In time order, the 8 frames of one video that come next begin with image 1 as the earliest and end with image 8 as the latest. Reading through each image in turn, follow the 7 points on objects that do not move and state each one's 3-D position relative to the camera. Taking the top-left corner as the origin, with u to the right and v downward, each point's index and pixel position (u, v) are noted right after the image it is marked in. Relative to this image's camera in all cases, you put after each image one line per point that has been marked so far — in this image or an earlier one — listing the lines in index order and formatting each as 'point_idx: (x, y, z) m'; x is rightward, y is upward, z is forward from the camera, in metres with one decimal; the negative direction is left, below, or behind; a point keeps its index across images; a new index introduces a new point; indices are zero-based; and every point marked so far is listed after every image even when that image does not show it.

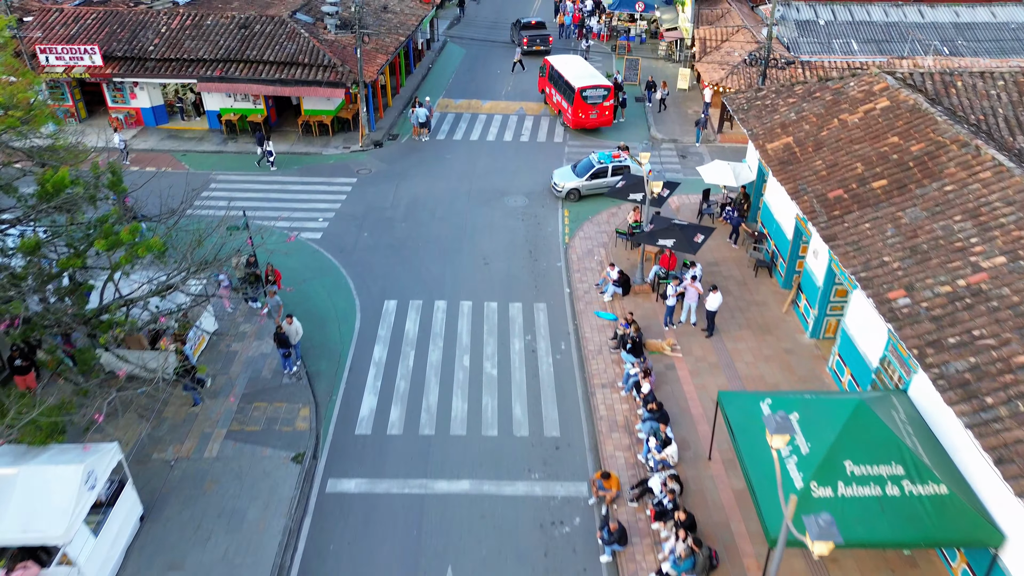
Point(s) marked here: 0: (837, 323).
0: (+8.1, -0.9, +17.2) m
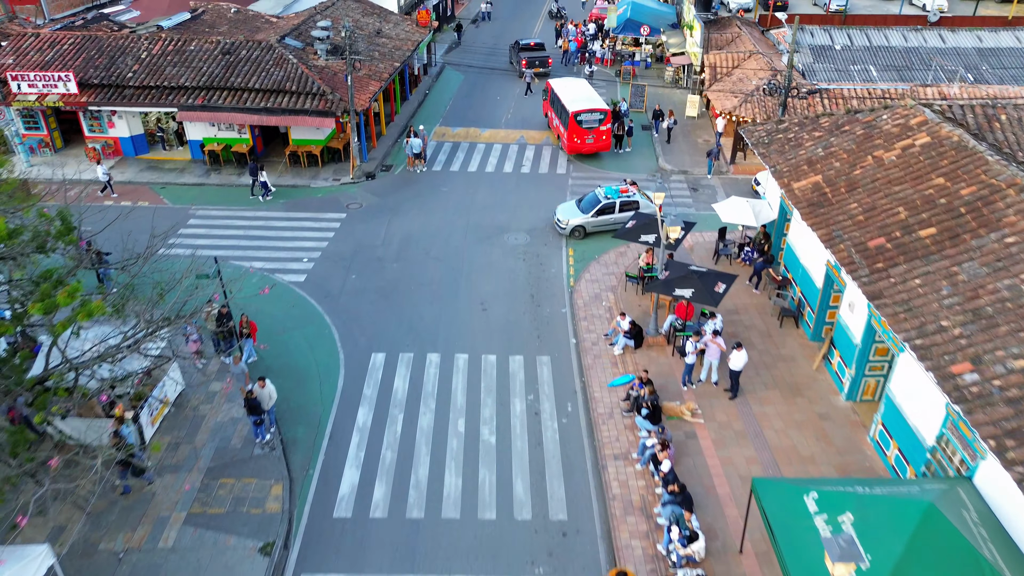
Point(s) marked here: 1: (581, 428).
0: (+8.1, -2.1, +15.3) m
1: (+1.5, -3.1, +15.5) m
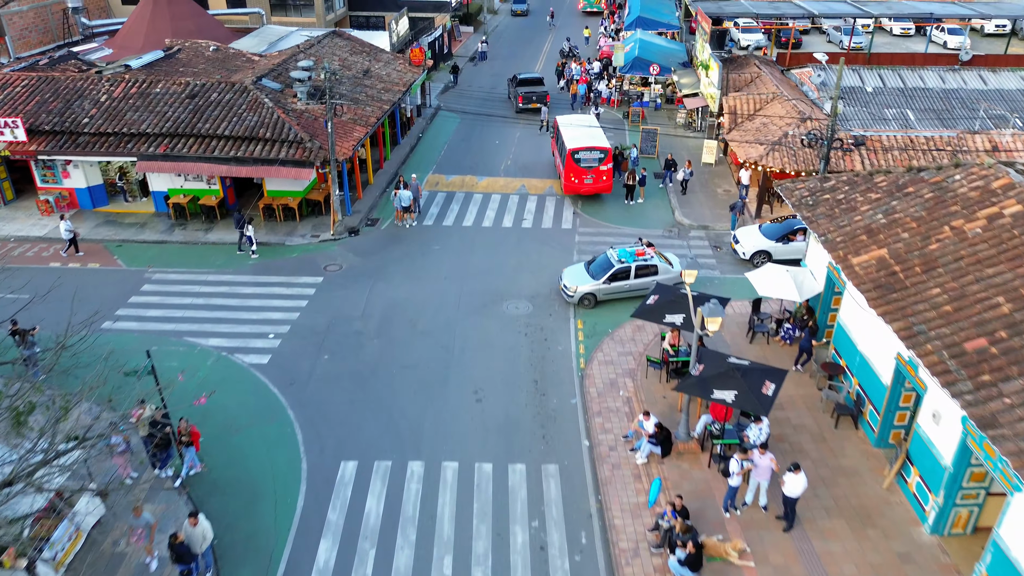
0: (+8.1, -4.0, +12.2) m
1: (+1.5, -5.0, +12.3) m
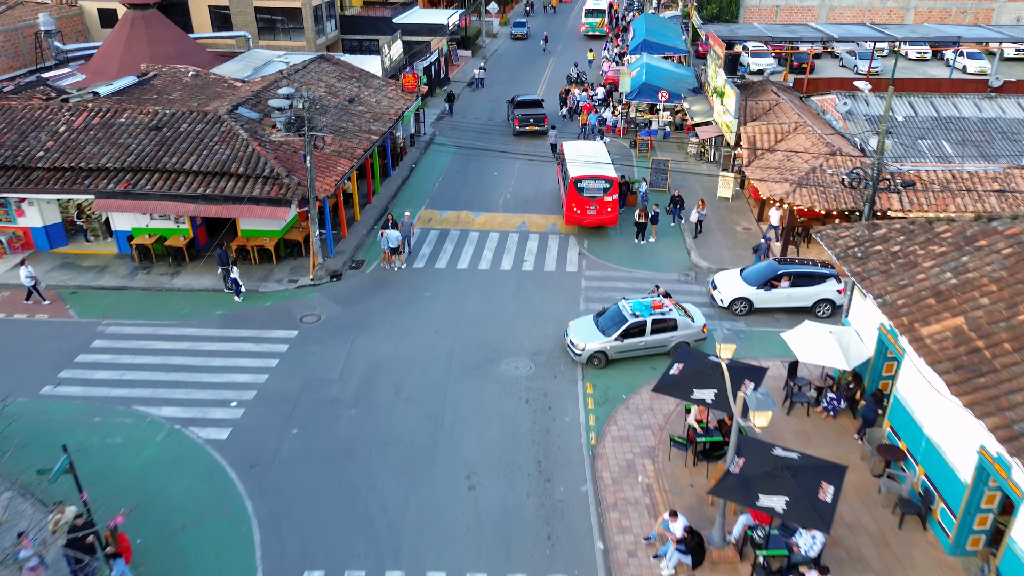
0: (+8.1, -5.2, +9.7) m
1: (+1.5, -6.2, +9.8) m
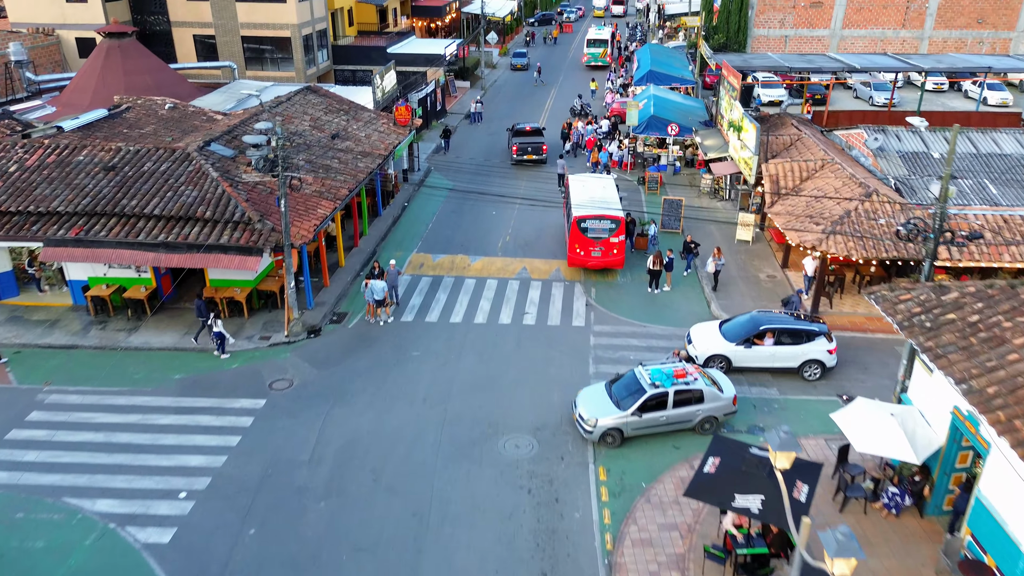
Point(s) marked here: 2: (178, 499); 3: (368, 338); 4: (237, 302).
0: (+8.0, -6.4, +7.1) m
1: (+1.5, -7.4, +7.2) m
2: (-6.5, -4.1, +13.5) m
3: (-4.0, -1.4, +19.1) m
4: (-7.8, -0.4, +19.4) m
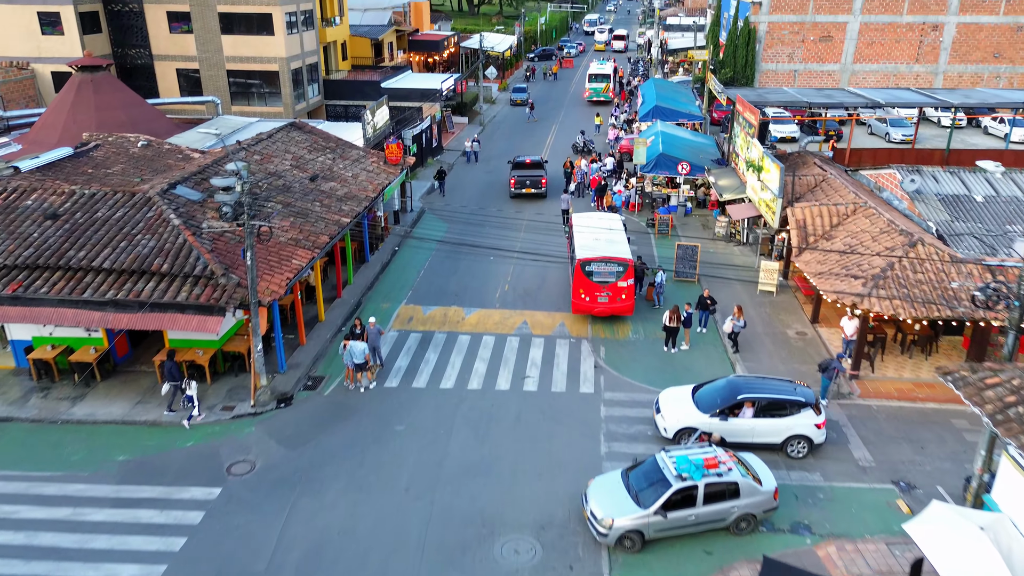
0: (+8.0, -7.3, +4.5) m
1: (+1.5, -8.3, +4.5) m
2: (-6.6, -5.4, +11.0) m
3: (-4.0, -2.9, +16.7) m
4: (-7.8, -1.9, +17.1) m
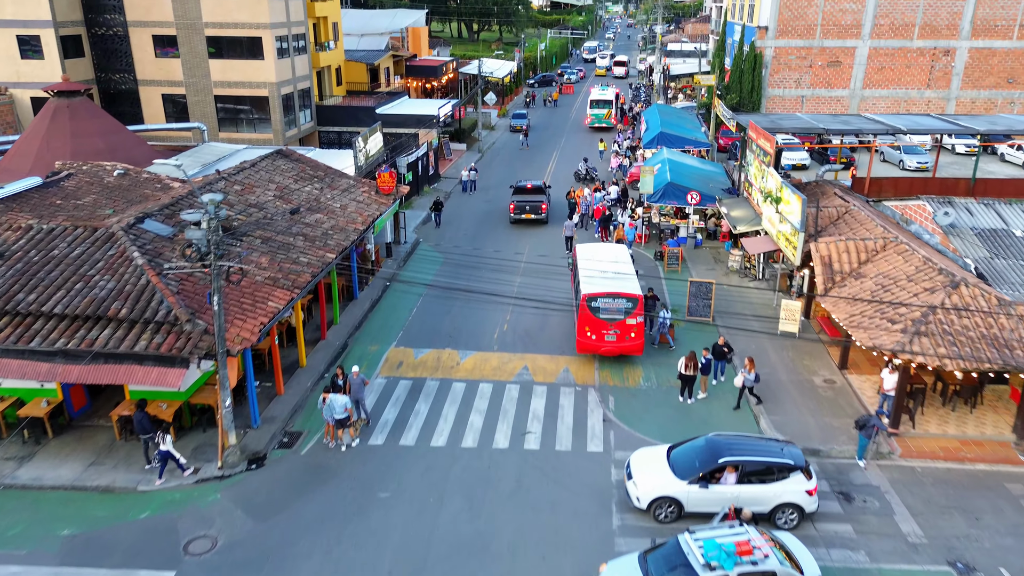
0: (+8.0, -7.9, +2.5) m
1: (+1.5, -8.9, +2.5) m
2: (-6.6, -6.2, +9.1) m
3: (-4.0, -3.9, +14.9) m
4: (-7.8, -3.0, +15.3) m
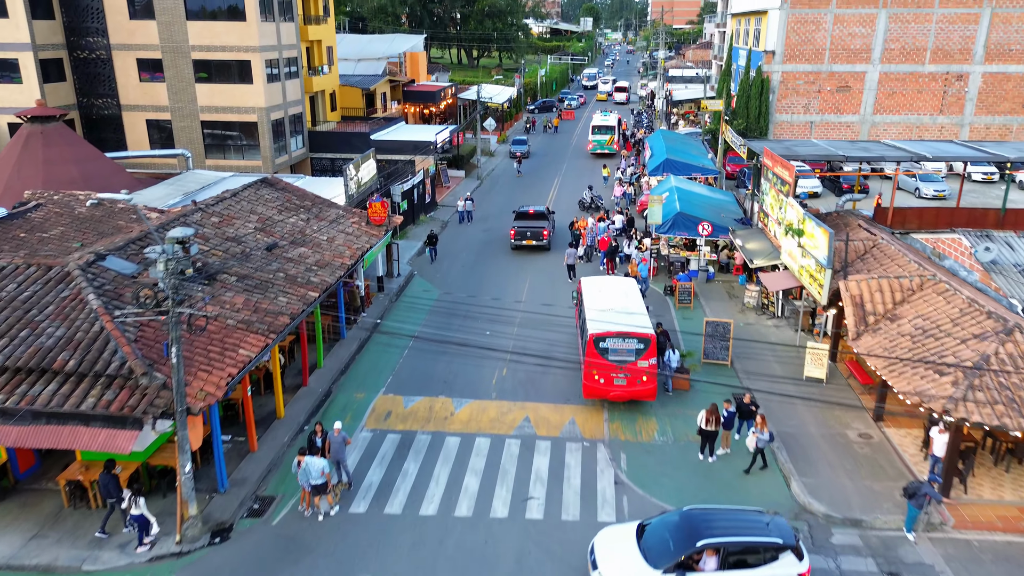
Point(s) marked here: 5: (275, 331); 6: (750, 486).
0: (+8.0, -8.4, +0.5) m
1: (+1.5, -9.4, +0.5) m
2: (-6.6, -6.9, +7.2) m
3: (-4.0, -4.8, +13.0) m
4: (-7.8, -3.9, +13.5) m
5: (-5.3, -0.9, +15.6) m
6: (+5.0, -4.2, +14.6) m
